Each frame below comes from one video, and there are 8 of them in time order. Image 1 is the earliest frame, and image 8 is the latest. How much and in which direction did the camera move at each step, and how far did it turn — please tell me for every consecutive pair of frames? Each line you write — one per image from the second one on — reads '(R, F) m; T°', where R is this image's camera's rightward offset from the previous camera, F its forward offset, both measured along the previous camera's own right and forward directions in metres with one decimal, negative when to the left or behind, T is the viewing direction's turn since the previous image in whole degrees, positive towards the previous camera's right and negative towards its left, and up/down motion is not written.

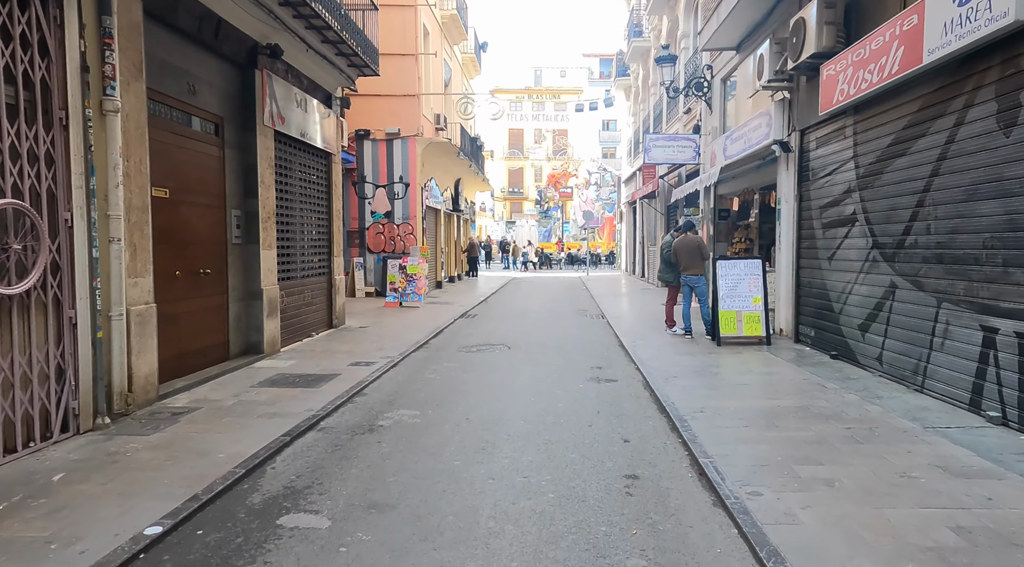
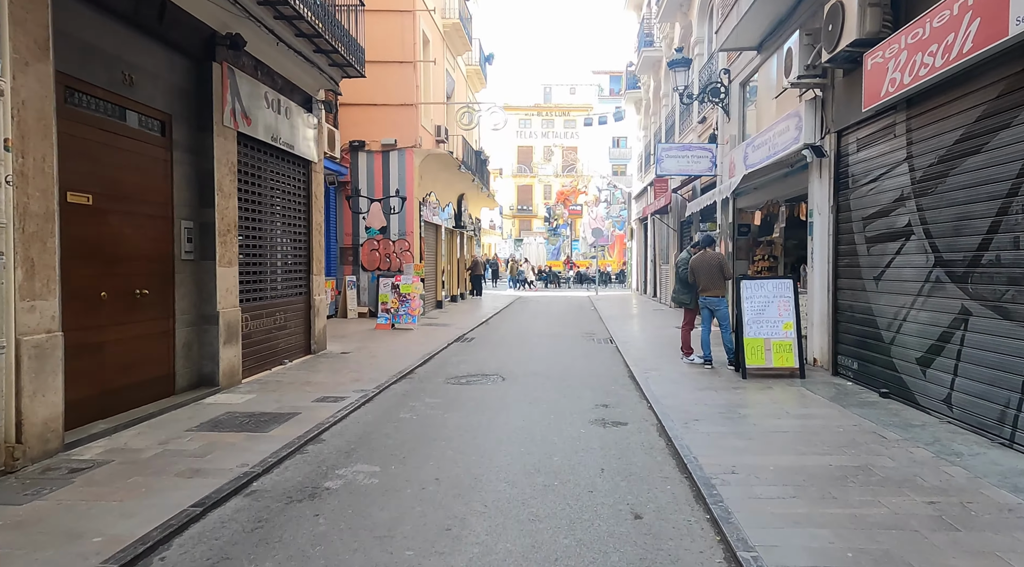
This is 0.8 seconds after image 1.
(+0.2, +1.3) m; -1°
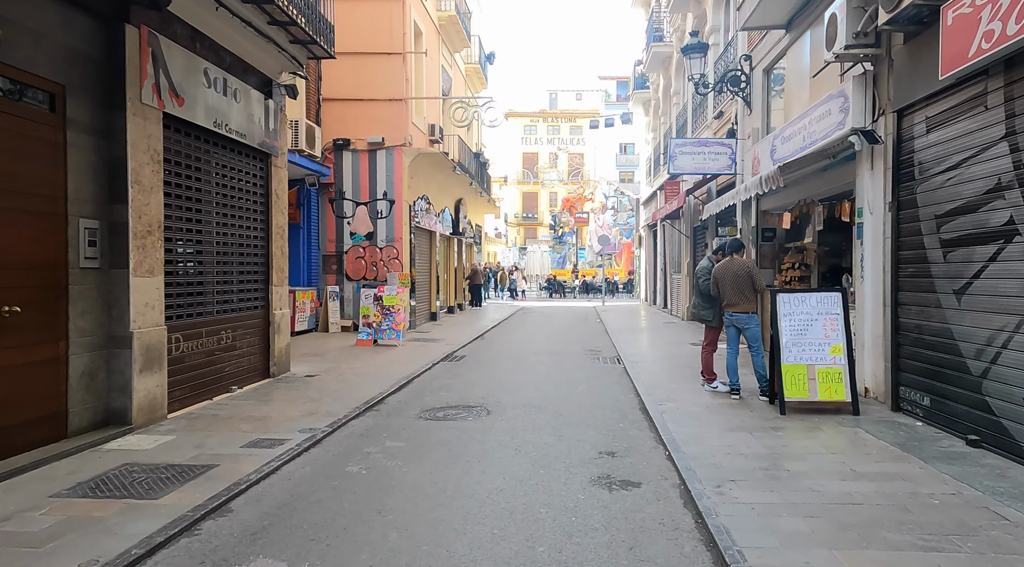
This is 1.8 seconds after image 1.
(+0.2, +1.7) m; -1°
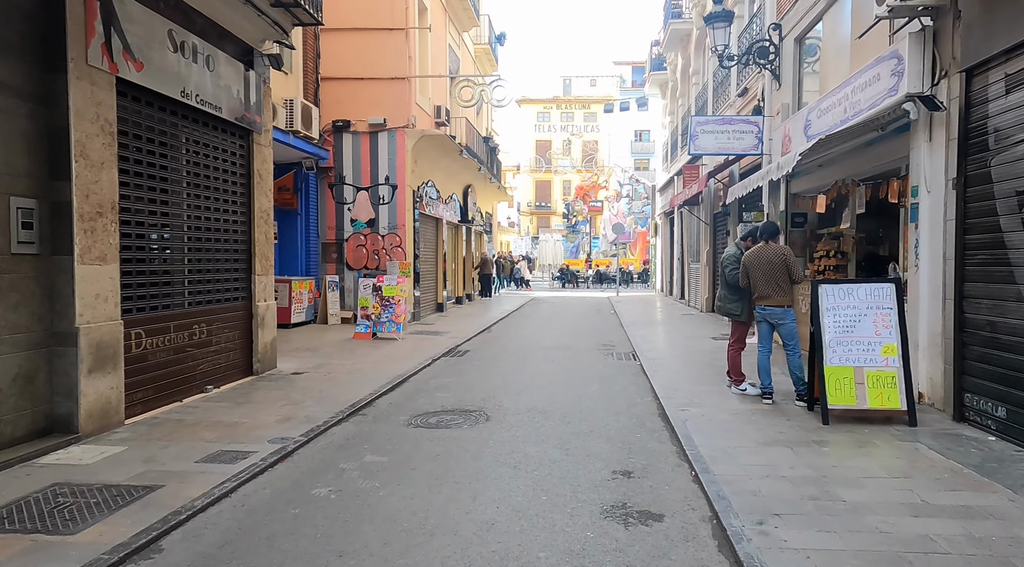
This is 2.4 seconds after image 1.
(+0.1, +1.0) m; -1°
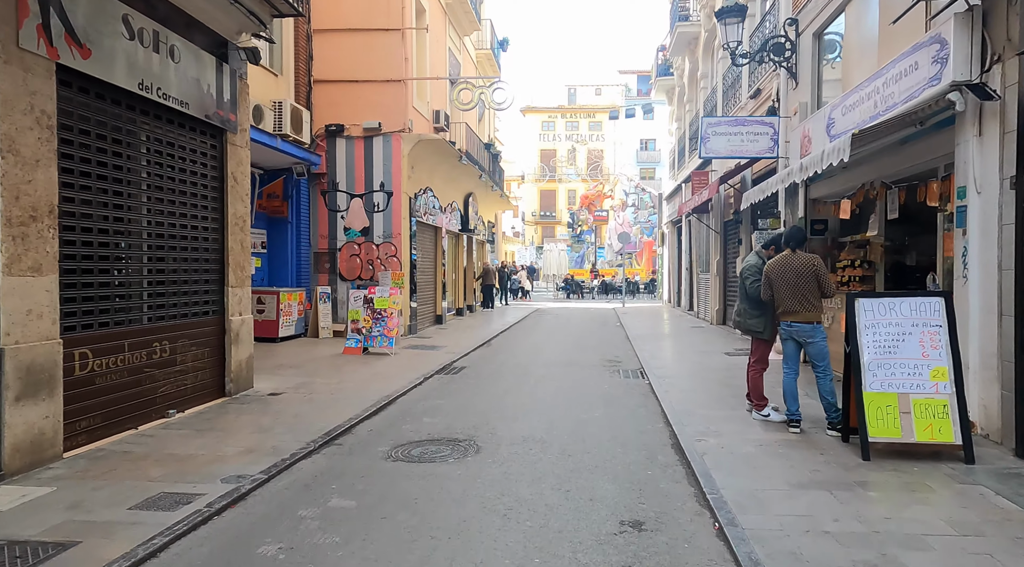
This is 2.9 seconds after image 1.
(+0.1, +0.8) m; 0°
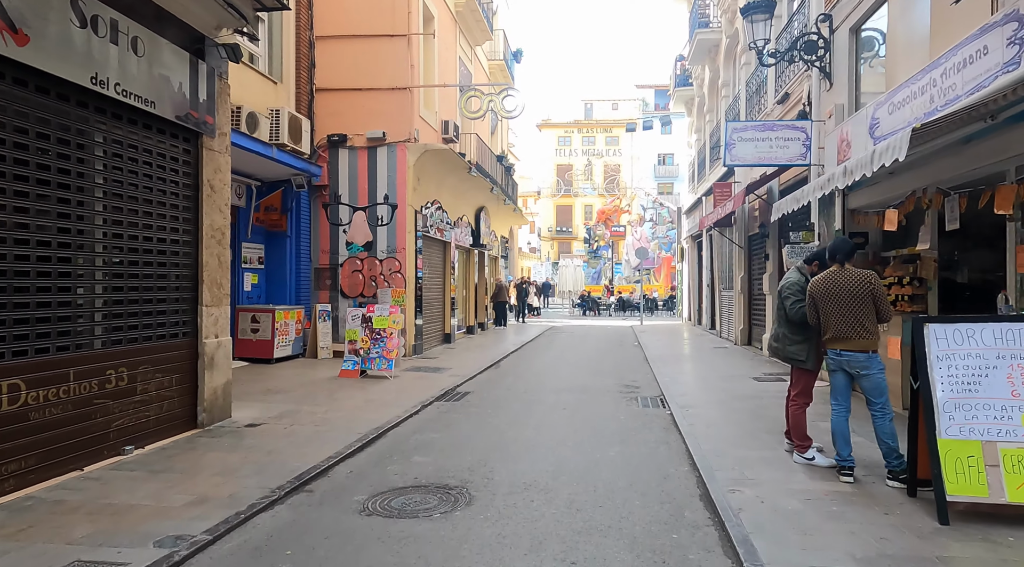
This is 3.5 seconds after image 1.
(+0.1, +1.0) m; -1°
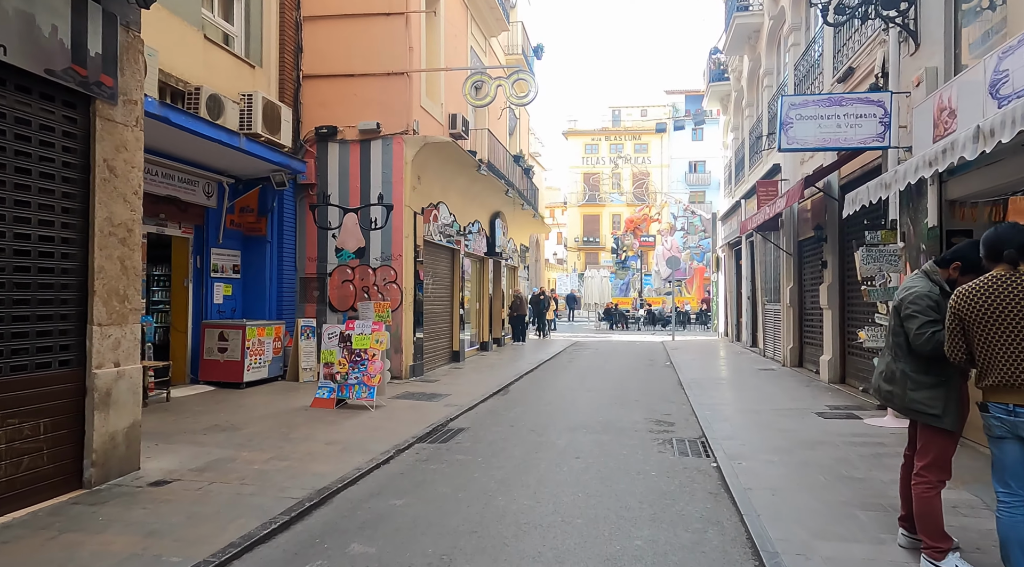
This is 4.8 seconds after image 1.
(+0.3, +2.1) m; -2°
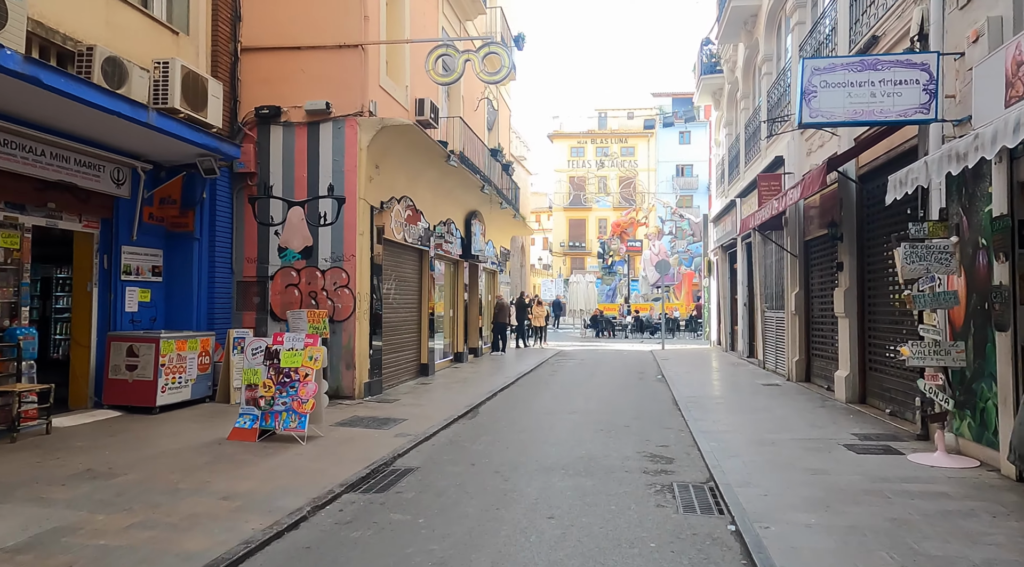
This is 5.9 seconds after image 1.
(+0.3, +1.8) m; +1°
